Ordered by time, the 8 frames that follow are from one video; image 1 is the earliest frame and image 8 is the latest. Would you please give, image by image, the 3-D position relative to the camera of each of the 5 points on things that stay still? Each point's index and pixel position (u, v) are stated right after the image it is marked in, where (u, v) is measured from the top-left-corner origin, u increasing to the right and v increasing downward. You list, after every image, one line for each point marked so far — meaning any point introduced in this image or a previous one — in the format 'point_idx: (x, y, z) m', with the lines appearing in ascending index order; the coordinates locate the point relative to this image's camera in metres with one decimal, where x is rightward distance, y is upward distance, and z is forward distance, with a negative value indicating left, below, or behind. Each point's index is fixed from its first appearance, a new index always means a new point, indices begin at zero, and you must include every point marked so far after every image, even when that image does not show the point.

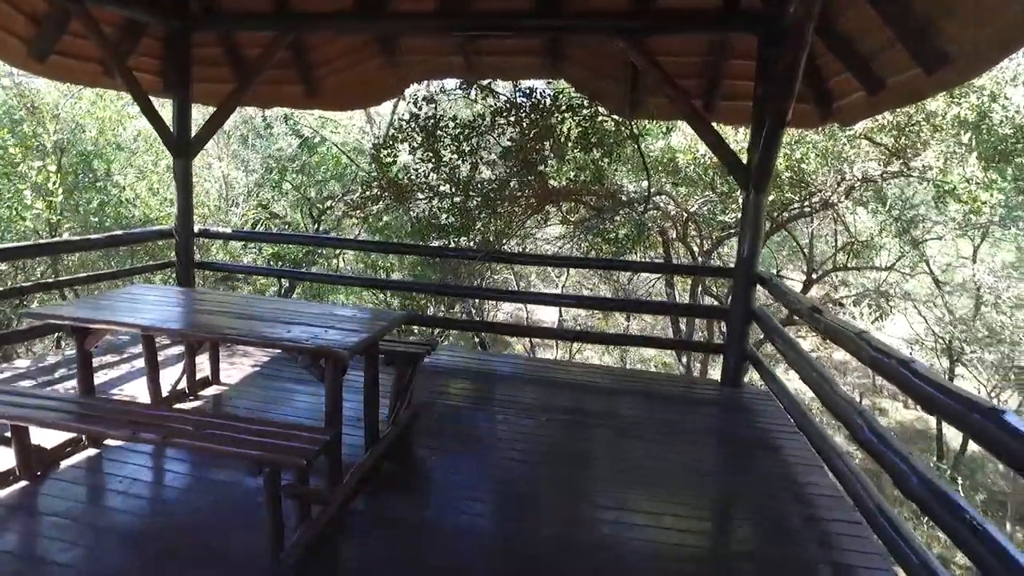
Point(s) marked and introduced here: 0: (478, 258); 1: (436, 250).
0: (-0.2, +0.2, +4.0) m
1: (-0.5, +0.2, +4.1) m
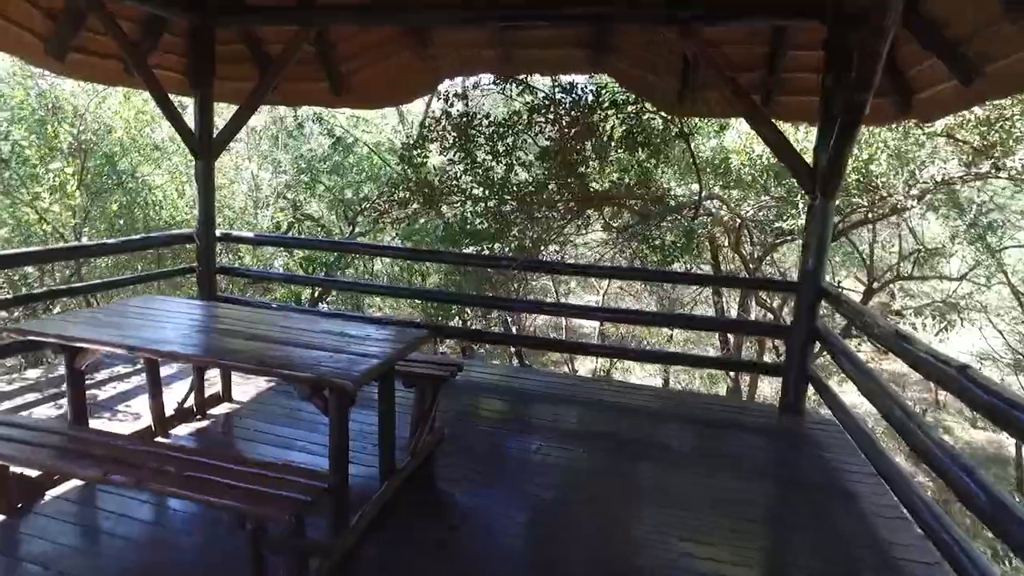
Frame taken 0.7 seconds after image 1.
0: (0.0, +0.1, +3.7) m
1: (-0.3, +0.2, +3.8) m
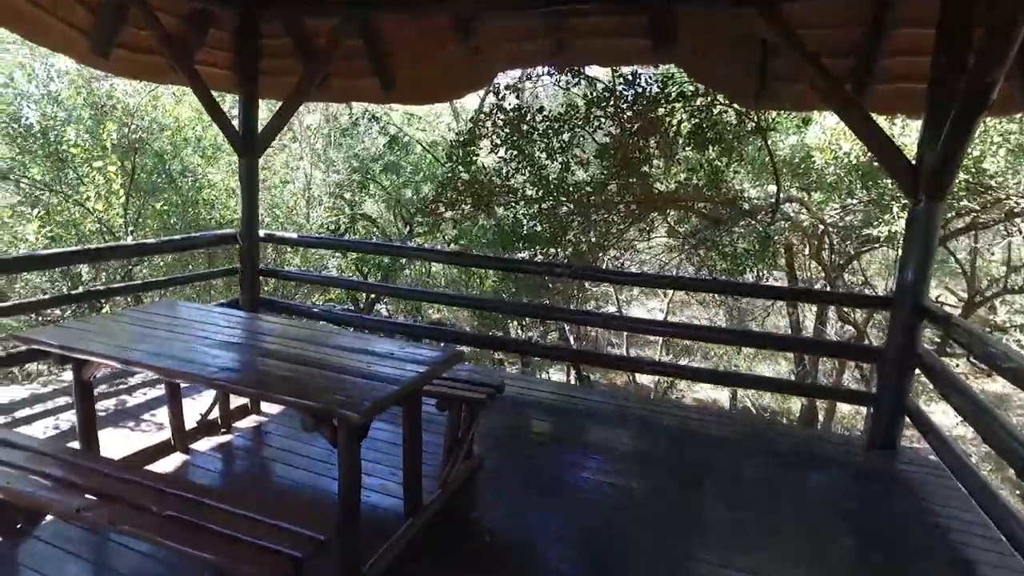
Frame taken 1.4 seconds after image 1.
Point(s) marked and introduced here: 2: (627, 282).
0: (+0.3, +0.1, +3.4) m
1: (0.0, +0.1, +3.6) m
2: (+0.6, 0.0, +3.5) m
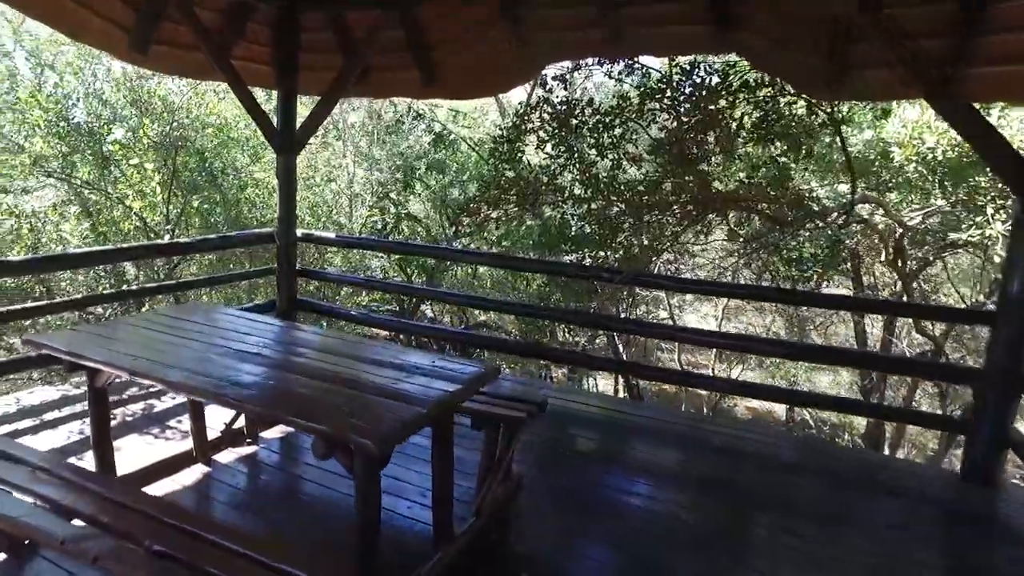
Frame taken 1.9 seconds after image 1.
0: (+0.5, 0.0, +3.2) m
1: (+0.2, +0.1, +3.3) m
2: (+0.8, 0.0, +3.2) m
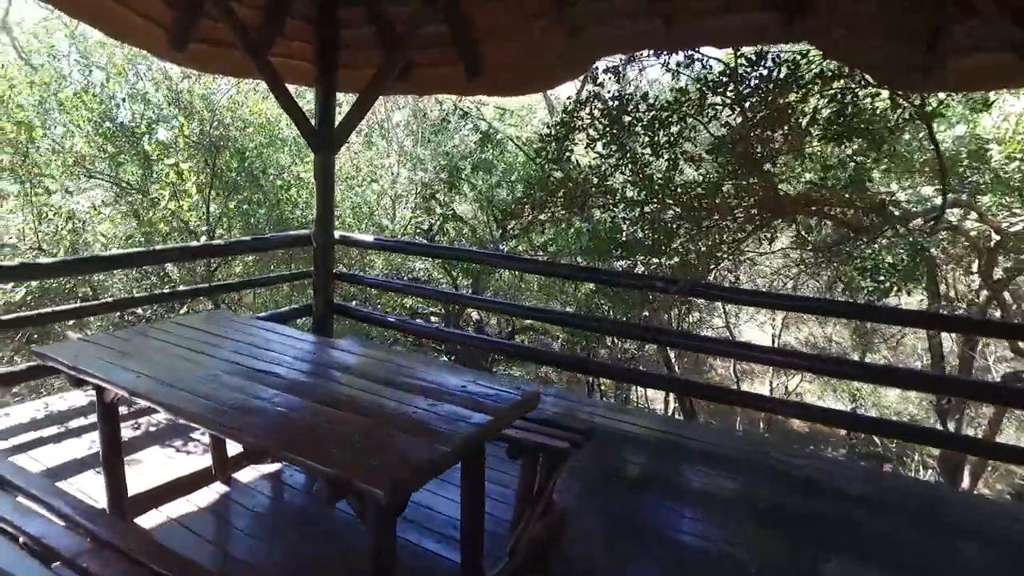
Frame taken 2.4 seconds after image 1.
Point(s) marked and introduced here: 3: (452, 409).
0: (+0.7, 0.0, +2.9) m
1: (+0.5, +0.1, +3.1) m
2: (+1.0, -0.1, +2.9) m
3: (-0.1, -0.3, +1.6) m
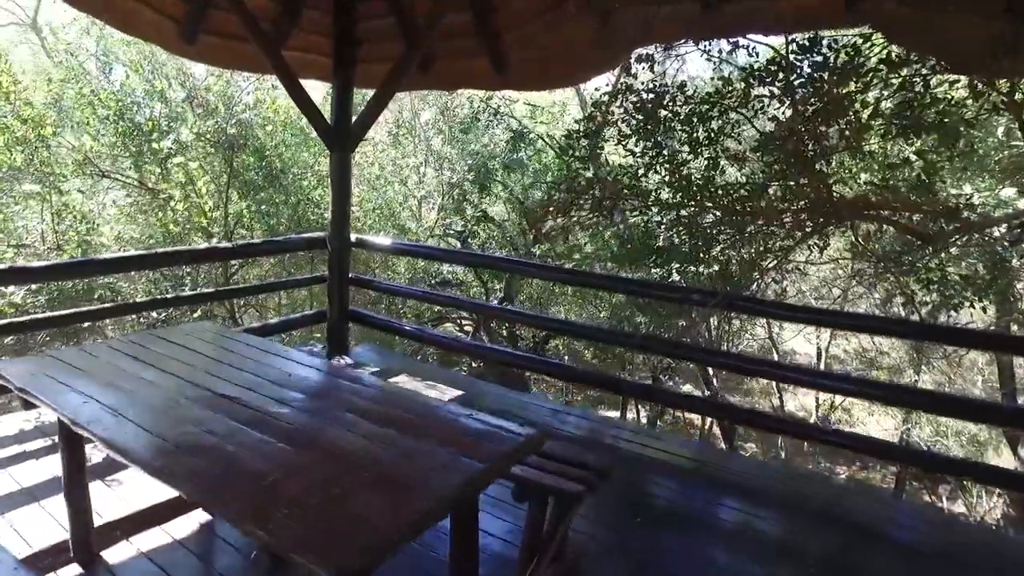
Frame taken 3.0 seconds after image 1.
0: (+0.8, -0.1, +2.6) m
1: (+0.5, 0.0, +2.8) m
2: (+1.1, -0.1, +2.6) m
3: (-0.2, -0.3, +1.4) m
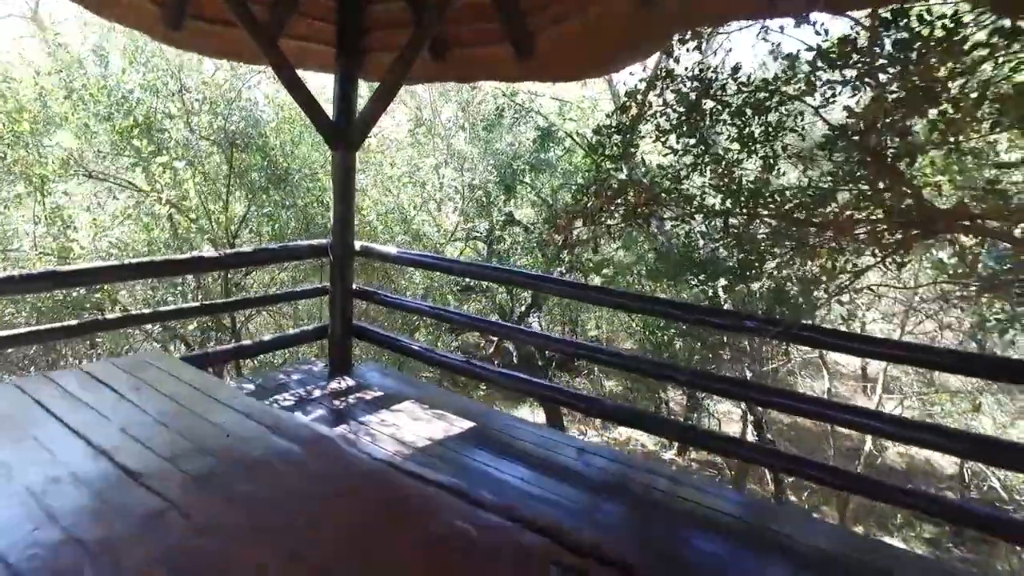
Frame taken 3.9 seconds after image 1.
0: (+0.8, -0.1, +2.2) m
1: (+0.6, -0.1, +2.4) m
2: (+1.2, -0.2, +2.1) m
3: (-0.2, -0.4, +1.0) m
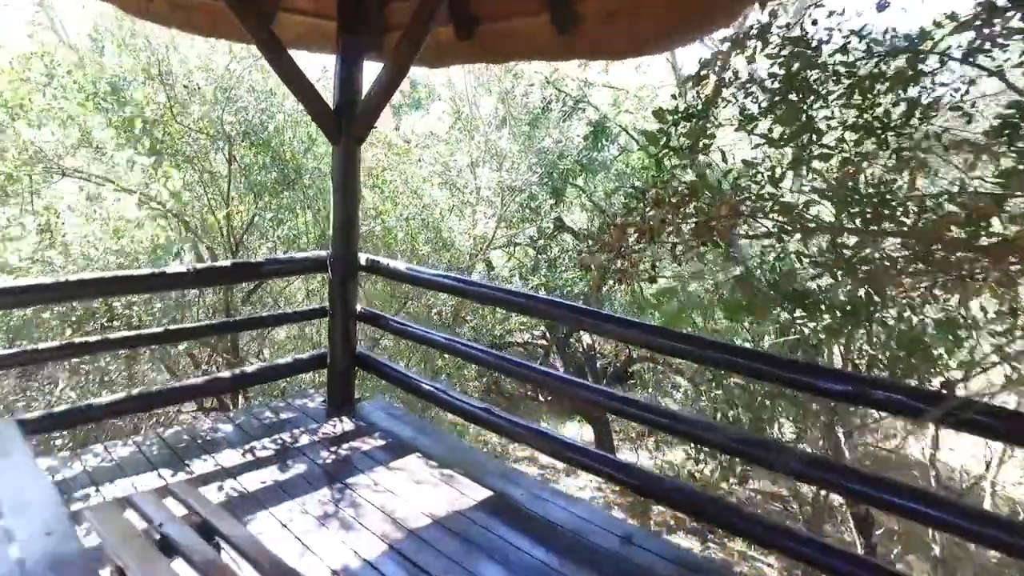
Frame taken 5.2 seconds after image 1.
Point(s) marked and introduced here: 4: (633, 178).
0: (+0.9, -0.3, +1.5) m
1: (+0.7, -0.2, +1.7) m
2: (+1.2, -0.3, +1.4) m
3: (-0.2, -0.5, +0.4) m
4: (+0.9, +0.8, +4.6) m
